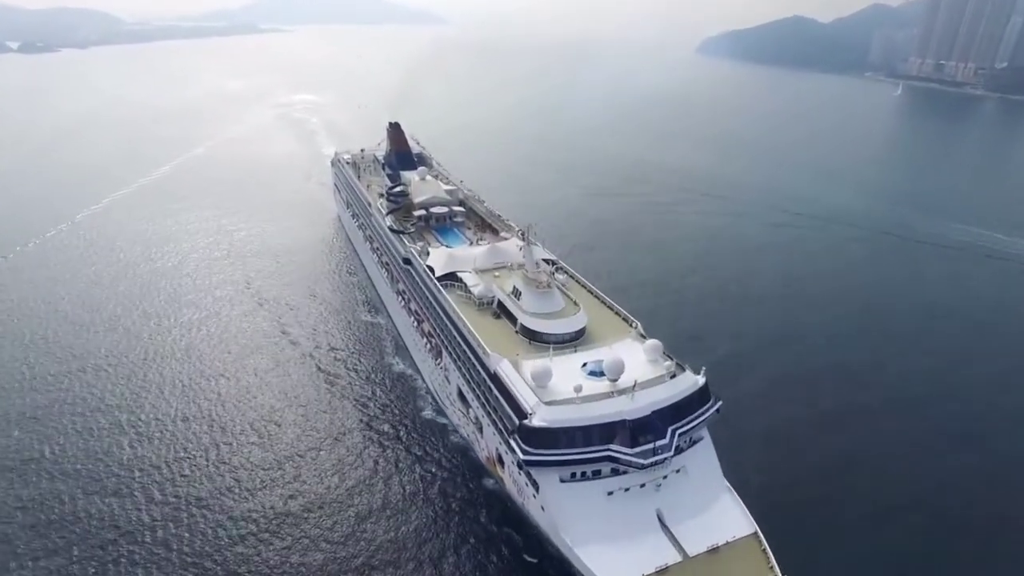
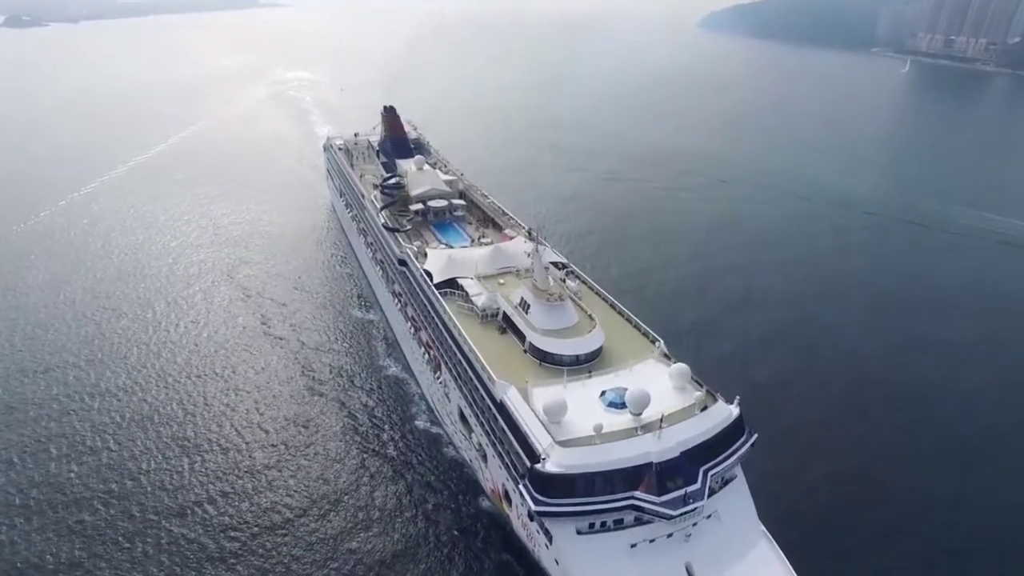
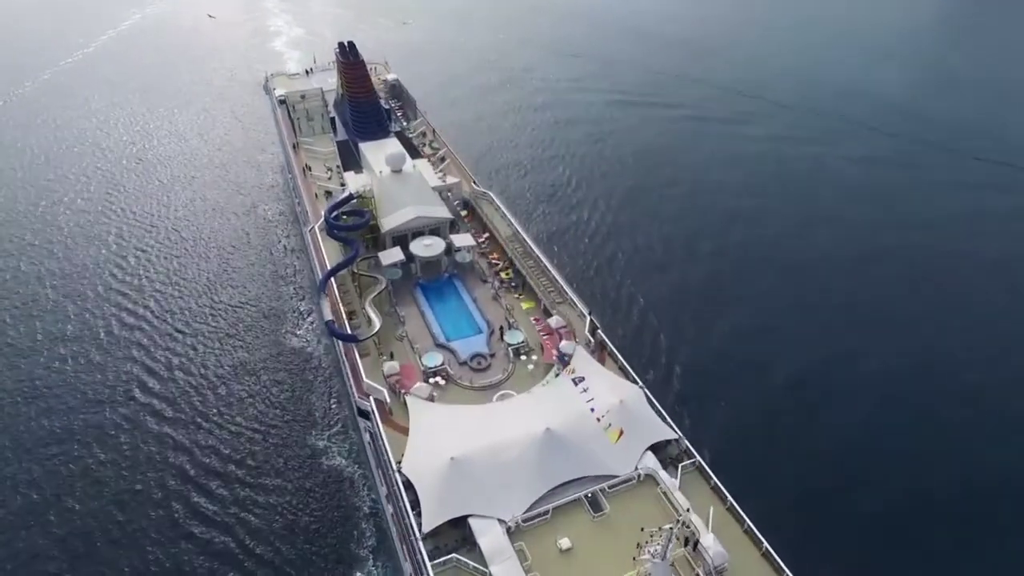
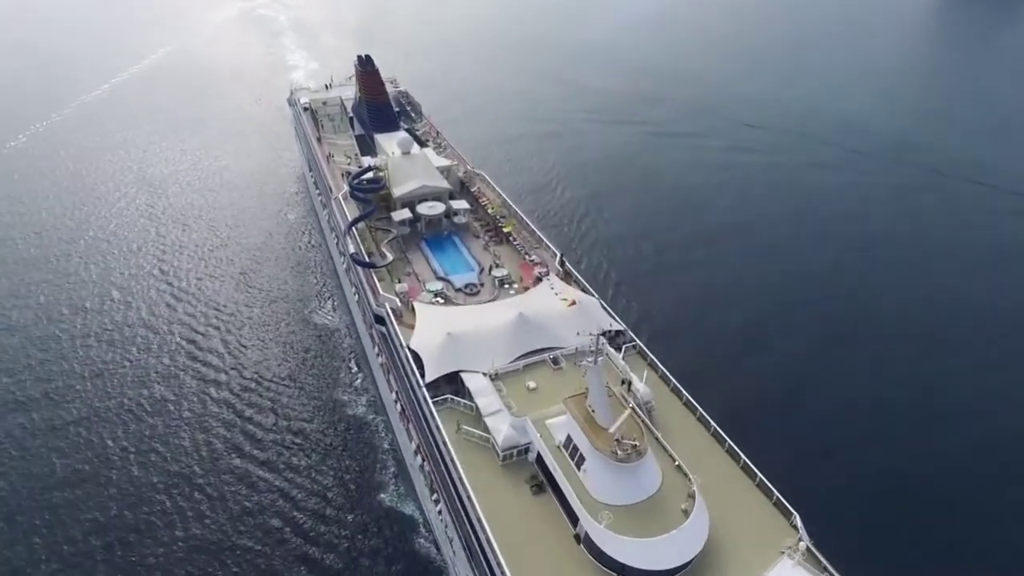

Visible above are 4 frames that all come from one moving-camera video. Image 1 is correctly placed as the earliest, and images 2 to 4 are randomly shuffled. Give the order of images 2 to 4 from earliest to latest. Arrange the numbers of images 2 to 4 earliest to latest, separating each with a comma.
2, 4, 3
